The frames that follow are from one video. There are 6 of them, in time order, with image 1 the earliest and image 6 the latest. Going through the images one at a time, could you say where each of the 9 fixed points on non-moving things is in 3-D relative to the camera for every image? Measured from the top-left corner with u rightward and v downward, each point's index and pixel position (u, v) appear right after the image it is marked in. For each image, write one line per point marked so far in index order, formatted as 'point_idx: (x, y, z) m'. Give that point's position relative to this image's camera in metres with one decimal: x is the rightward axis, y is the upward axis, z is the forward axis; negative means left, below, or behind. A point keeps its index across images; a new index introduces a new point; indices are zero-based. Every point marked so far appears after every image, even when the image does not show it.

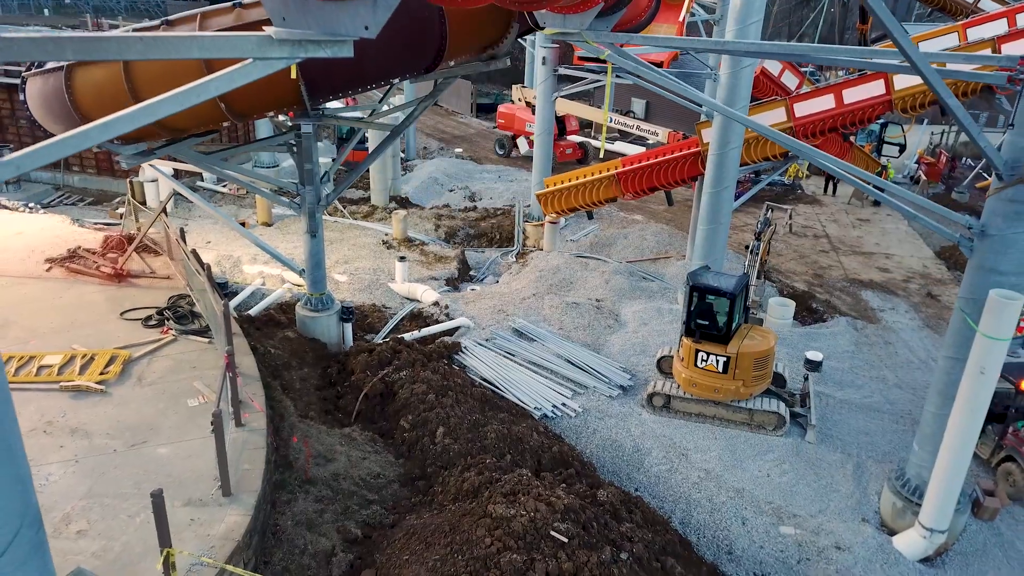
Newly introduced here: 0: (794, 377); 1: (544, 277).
0: (+4.9, -1.6, +12.2) m
1: (+0.7, +0.3, +15.3) m
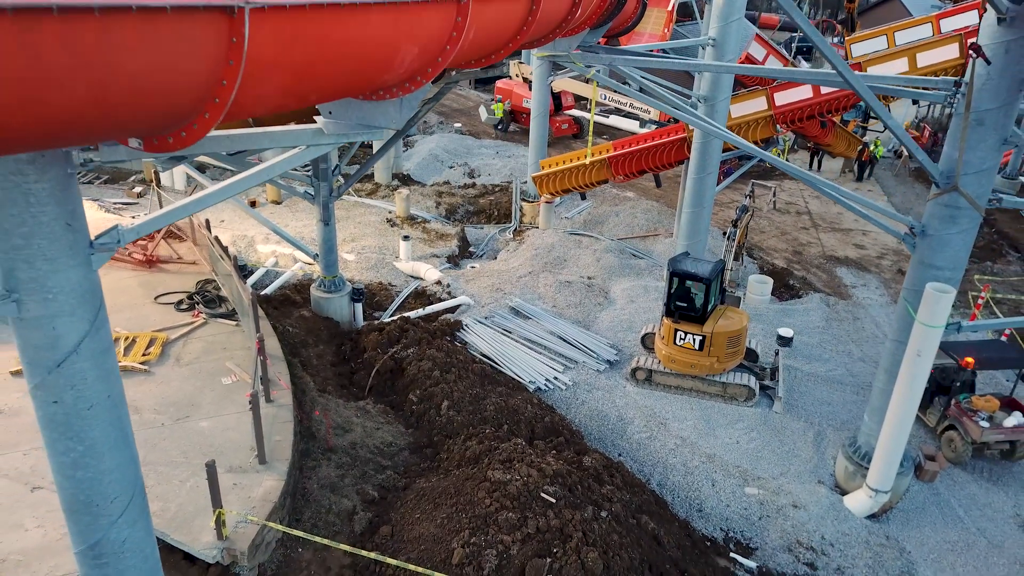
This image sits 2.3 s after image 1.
0: (+4.9, -1.2, +13.3) m
1: (+0.6, +0.8, +16.3) m
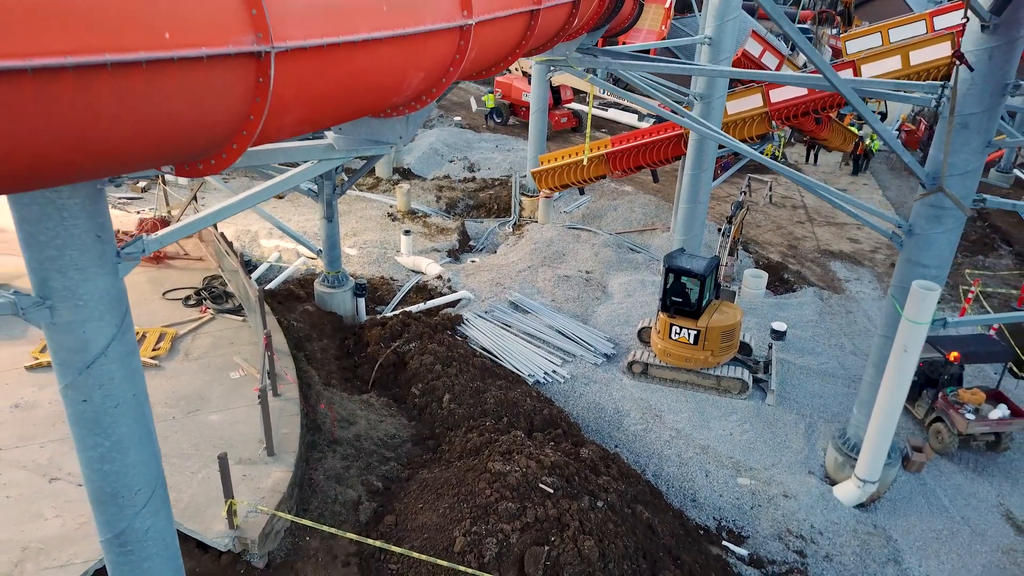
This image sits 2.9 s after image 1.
0: (+4.9, -1.1, +13.6) m
1: (+0.6, +0.9, +16.6) m
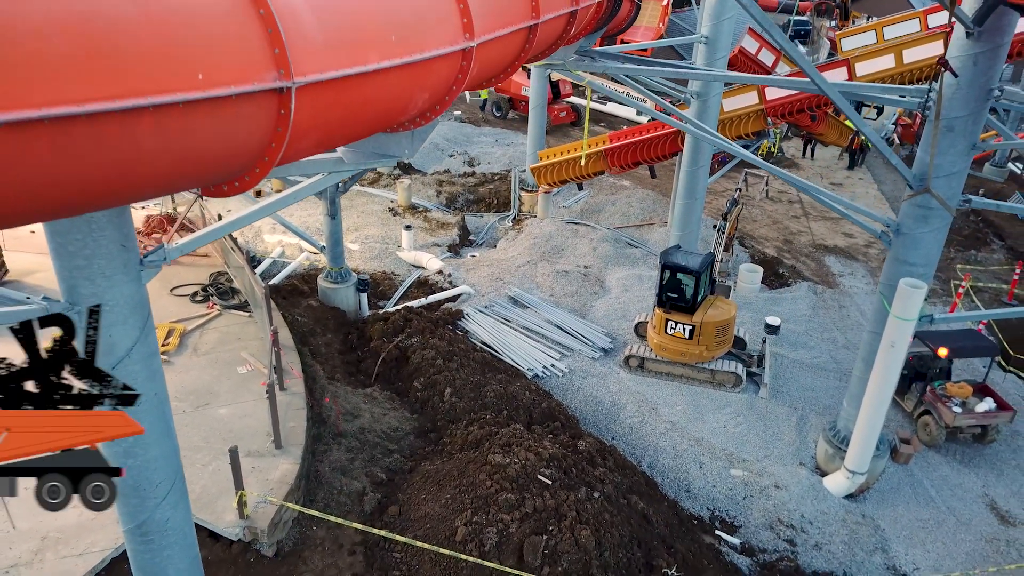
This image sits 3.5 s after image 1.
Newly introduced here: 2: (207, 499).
0: (+4.9, -1.0, +13.9) m
1: (+0.6, +1.1, +16.9) m
2: (-3.6, -2.5, +8.1) m
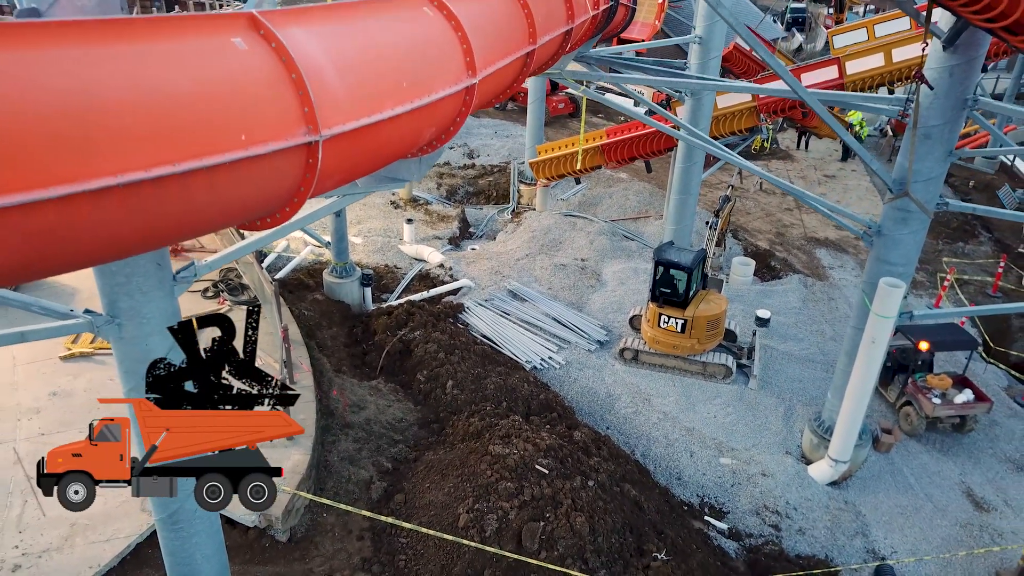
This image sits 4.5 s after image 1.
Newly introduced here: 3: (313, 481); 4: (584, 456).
0: (+4.8, -0.9, +14.4) m
1: (+0.6, +1.3, +17.3) m
2: (-3.6, -2.5, +8.6) m
3: (-2.7, -2.6, +9.4) m
4: (+1.1, -2.6, +10.6) m
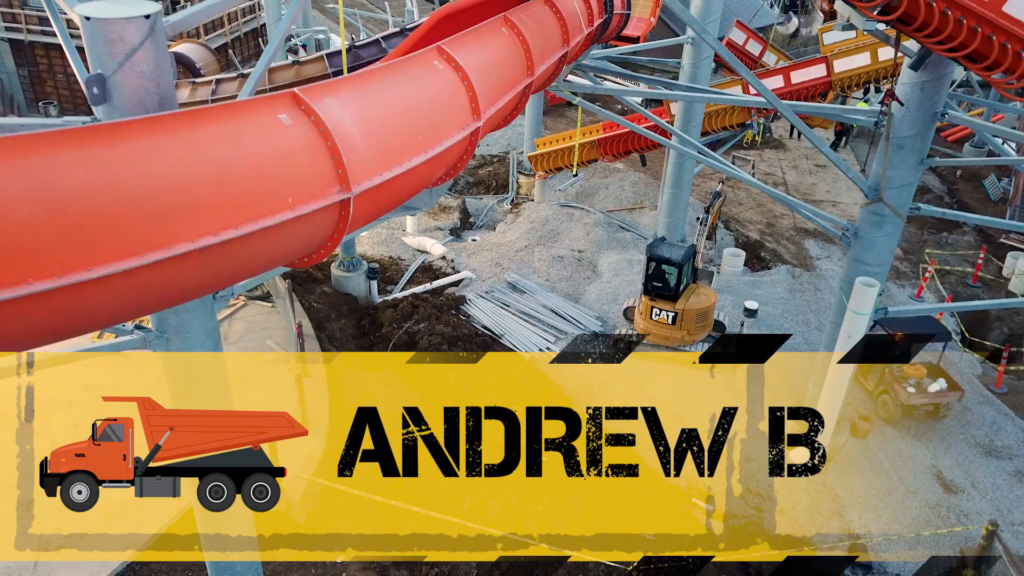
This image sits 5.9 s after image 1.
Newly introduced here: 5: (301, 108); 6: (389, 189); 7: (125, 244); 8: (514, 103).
0: (+4.8, -0.7, +15.1) m
1: (+0.6, +1.5, +17.9) m
2: (-3.6, -2.5, +9.4) m
3: (-2.7, -2.6, +10.1) m
4: (+1.1, -2.5, +11.4) m
5: (-1.3, +1.1, +4.3) m
6: (-0.9, +0.8, +4.9) m
7: (-1.9, +0.2, +3.4) m
8: (0.0, +1.9, +7.1) m
